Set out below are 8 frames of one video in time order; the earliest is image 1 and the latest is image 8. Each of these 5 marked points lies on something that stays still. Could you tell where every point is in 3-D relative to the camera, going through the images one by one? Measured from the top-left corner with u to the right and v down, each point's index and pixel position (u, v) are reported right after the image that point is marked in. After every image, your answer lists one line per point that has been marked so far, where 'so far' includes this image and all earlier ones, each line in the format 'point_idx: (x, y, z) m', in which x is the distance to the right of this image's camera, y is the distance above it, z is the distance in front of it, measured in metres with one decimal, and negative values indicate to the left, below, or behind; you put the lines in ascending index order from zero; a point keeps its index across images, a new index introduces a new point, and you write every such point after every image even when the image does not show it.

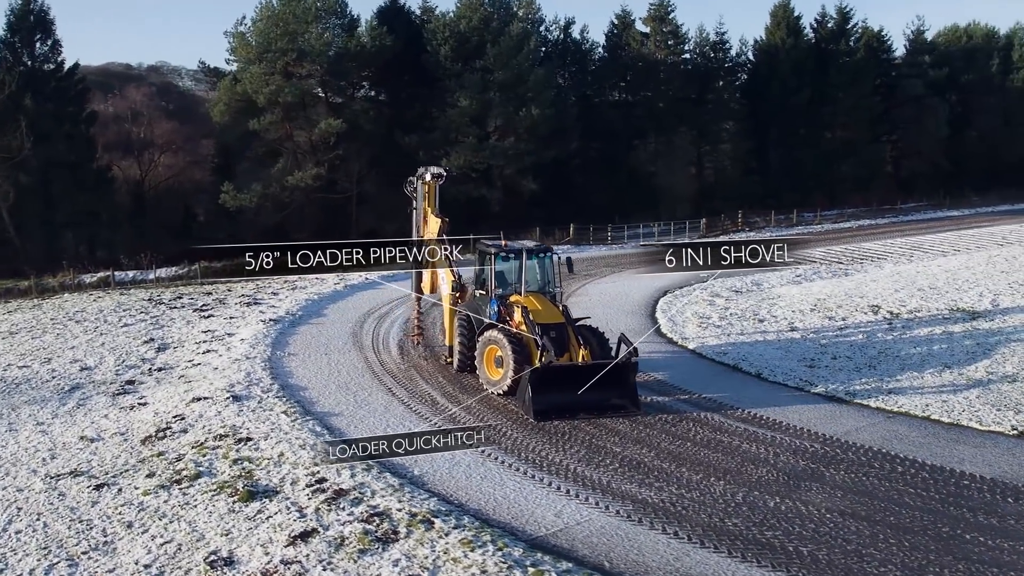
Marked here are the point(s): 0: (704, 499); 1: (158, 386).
0: (+2.1, -2.1, +10.3) m
1: (-5.1, -1.4, +14.9) m
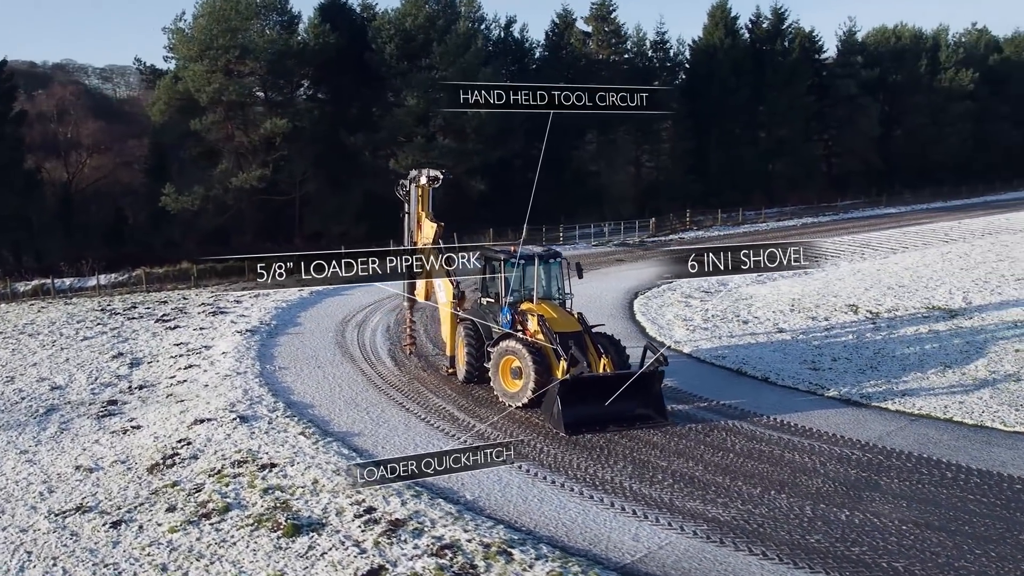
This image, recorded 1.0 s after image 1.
0: (+2.6, -2.2, +9.9) m
1: (-4.9, -1.6, +13.8) m
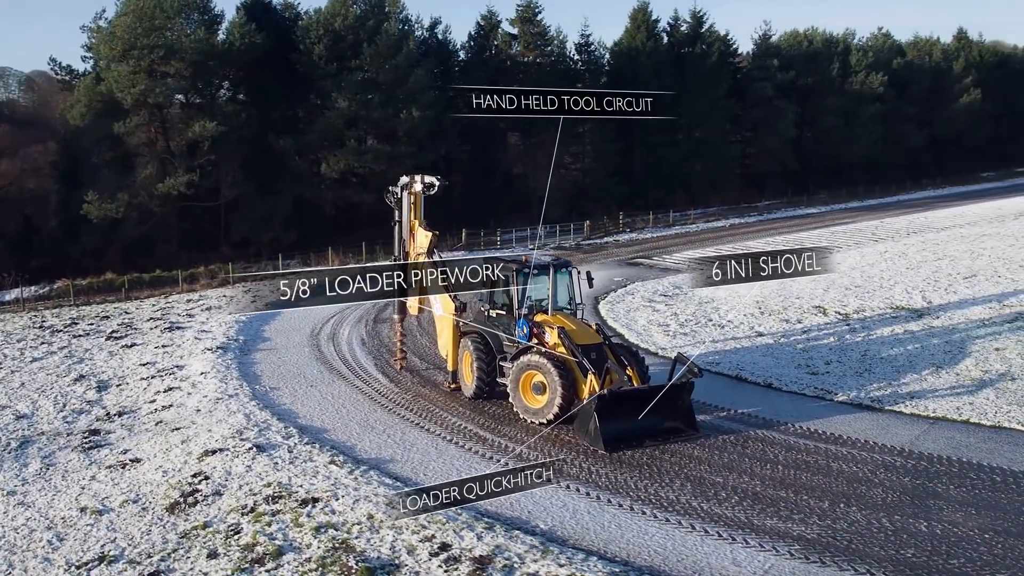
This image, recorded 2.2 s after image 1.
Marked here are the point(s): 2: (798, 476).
0: (+3.3, -2.3, +9.7) m
1: (-4.7, -1.9, +12.7) m
2: (+3.2, -2.0, +11.2) m
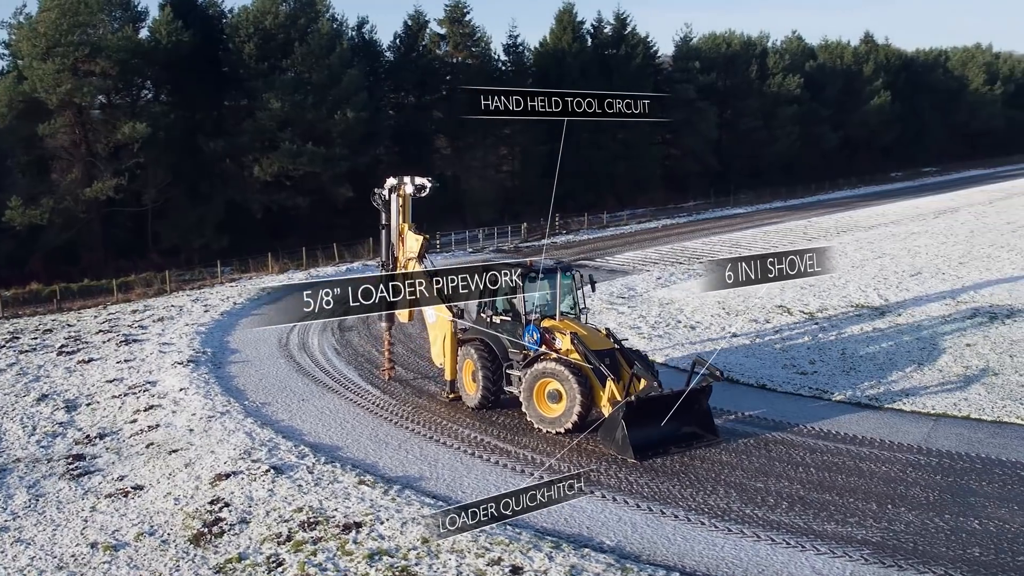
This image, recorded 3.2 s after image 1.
0: (+3.8, -2.3, +9.6) m
1: (-4.4, -2.0, +11.8) m
2: (+3.5, -2.1, +11.1) m
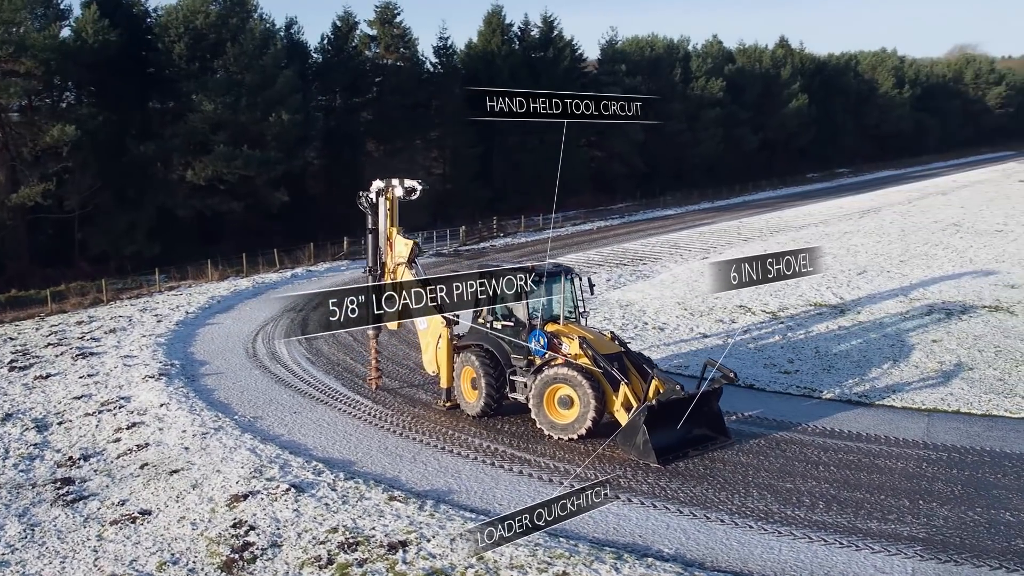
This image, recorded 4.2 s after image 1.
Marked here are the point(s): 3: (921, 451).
0: (+4.2, -2.2, +9.7) m
1: (-4.2, -2.1, +11.0) m
2: (+3.8, -2.1, +11.1) m
3: (+4.8, -1.9, +12.1) m
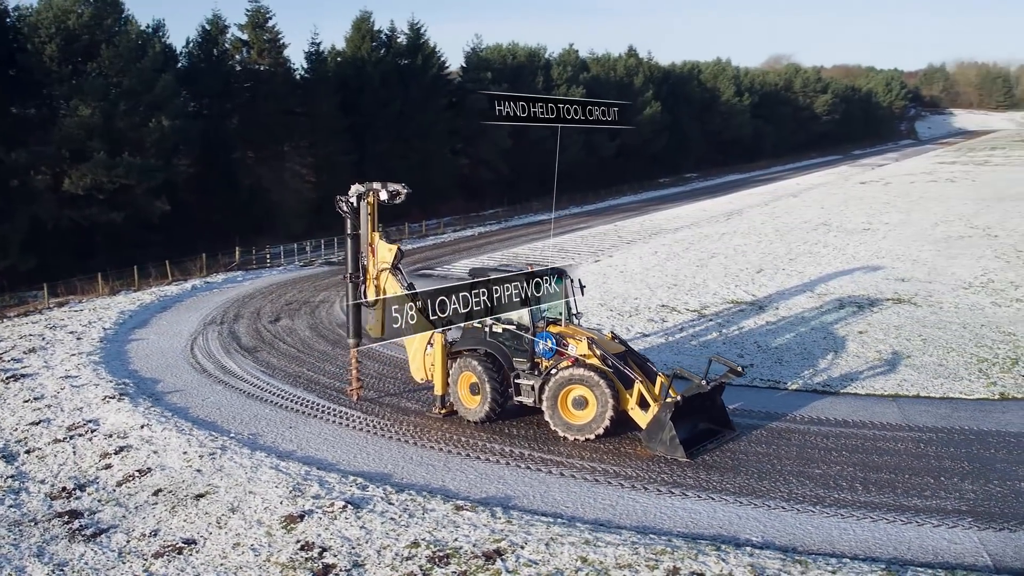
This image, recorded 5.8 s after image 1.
0: (+4.9, -2.1, +10.4) m
1: (-3.7, -2.3, +10.3) m
2: (+4.1, -2.0, +11.7) m
3: (+5.0, -1.8, +12.9) m
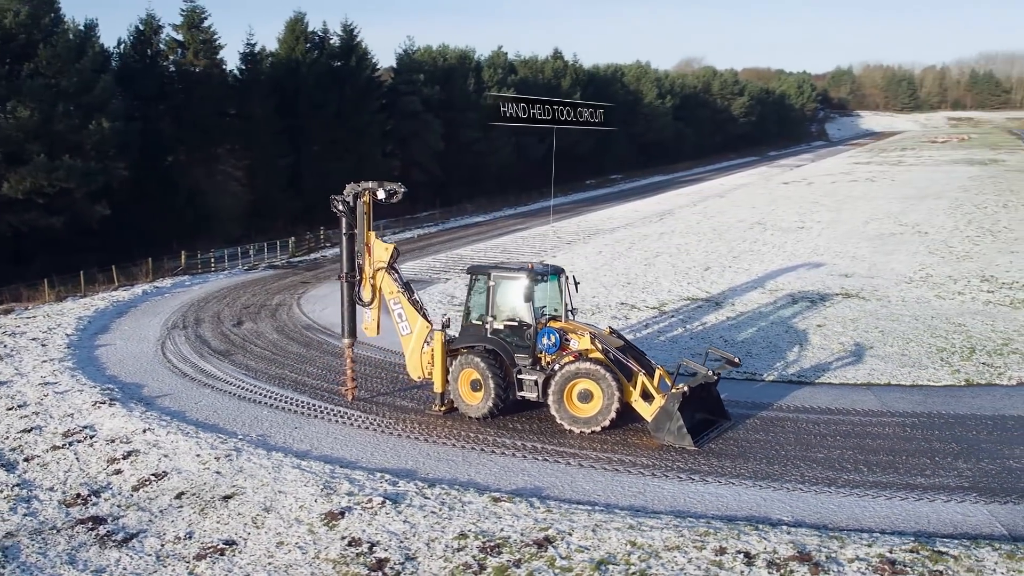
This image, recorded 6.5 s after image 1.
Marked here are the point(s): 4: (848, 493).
0: (+5.1, -2.0, +11.1) m
1: (-3.4, -2.3, +10.2) m
2: (+4.3, -1.9, +12.4) m
3: (+5.0, -1.7, +13.6) m
4: (+3.4, -2.1, +10.3) m
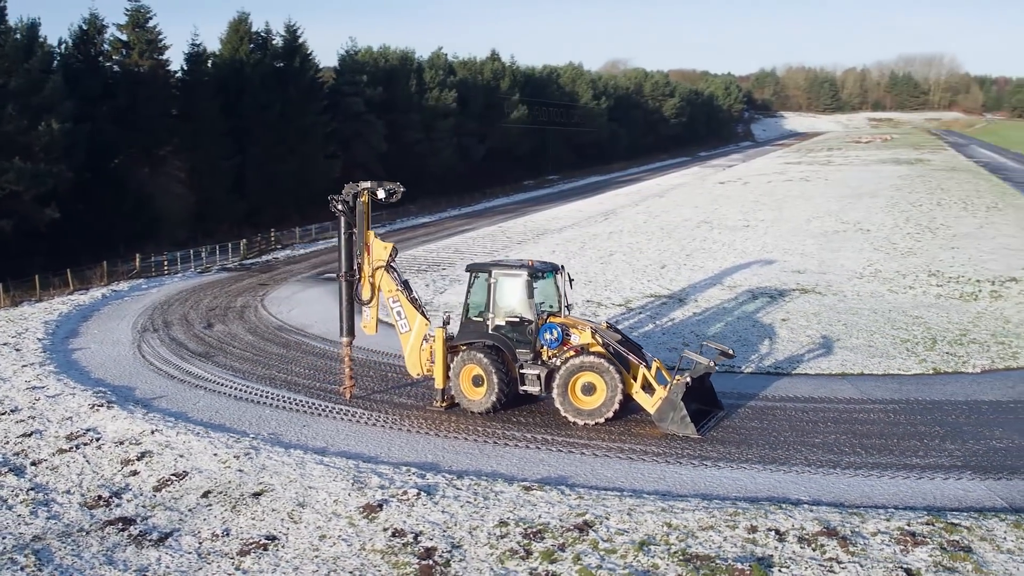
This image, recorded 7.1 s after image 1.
0: (+5.3, -1.9, +11.8) m
1: (-3.1, -2.3, +10.3) m
2: (+4.4, -1.8, +13.0) m
3: (+5.0, -1.6, +14.3) m
4: (+3.7, -2.0, +10.9) m
